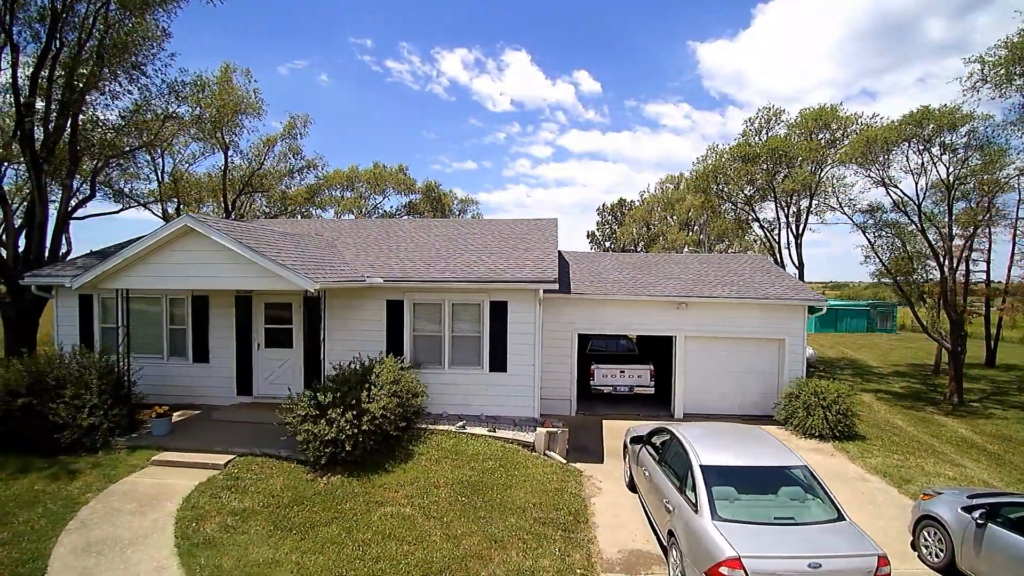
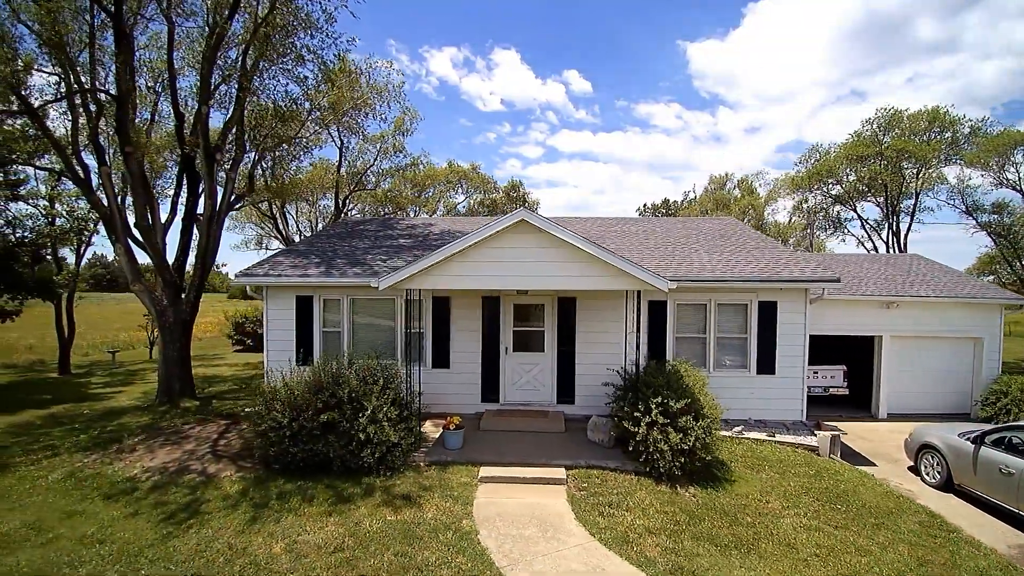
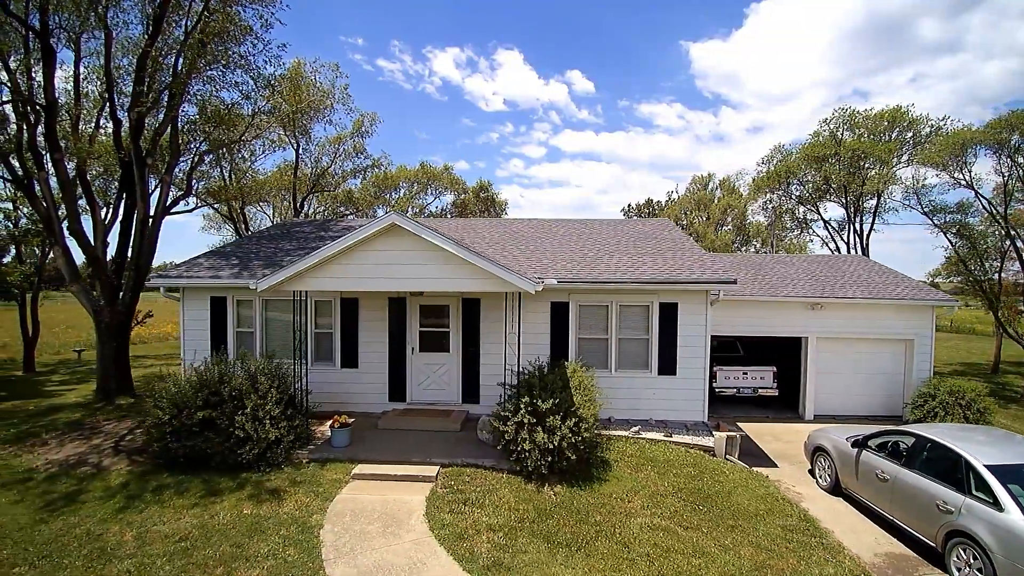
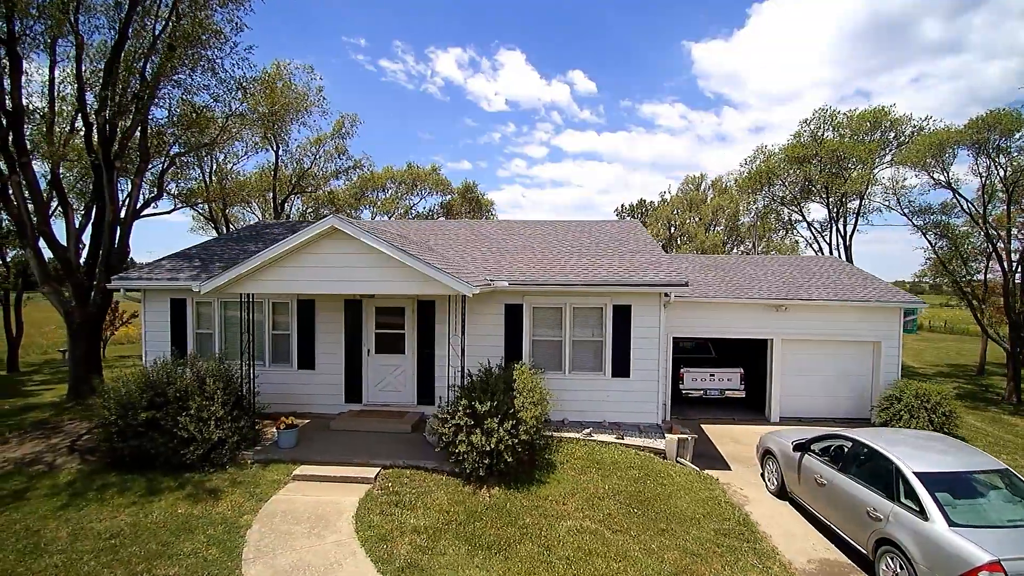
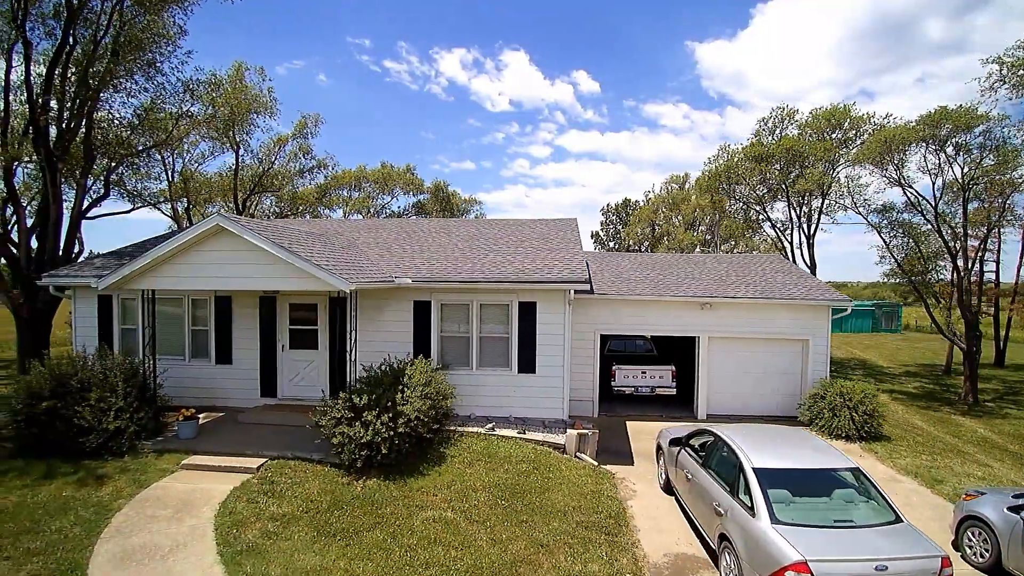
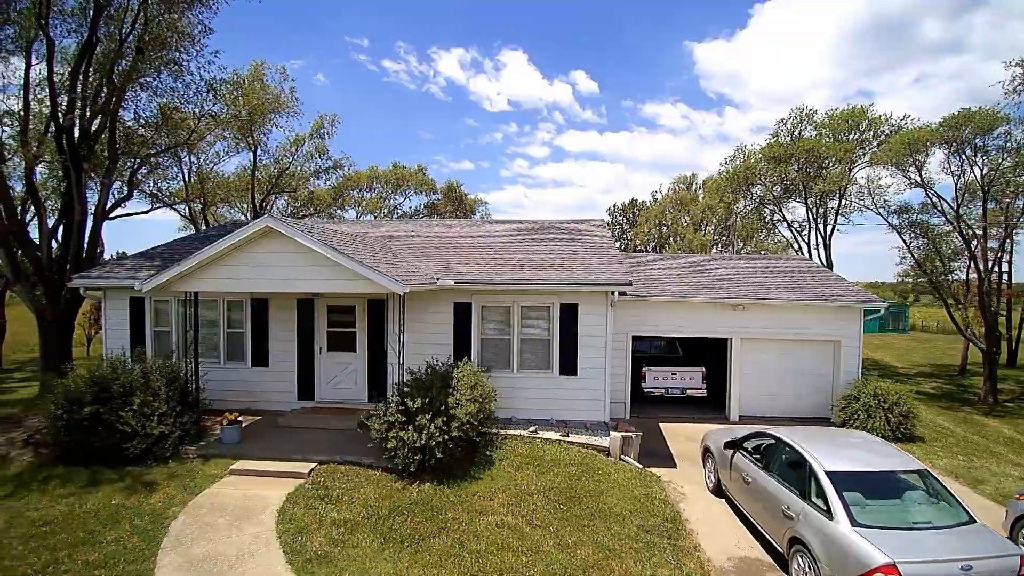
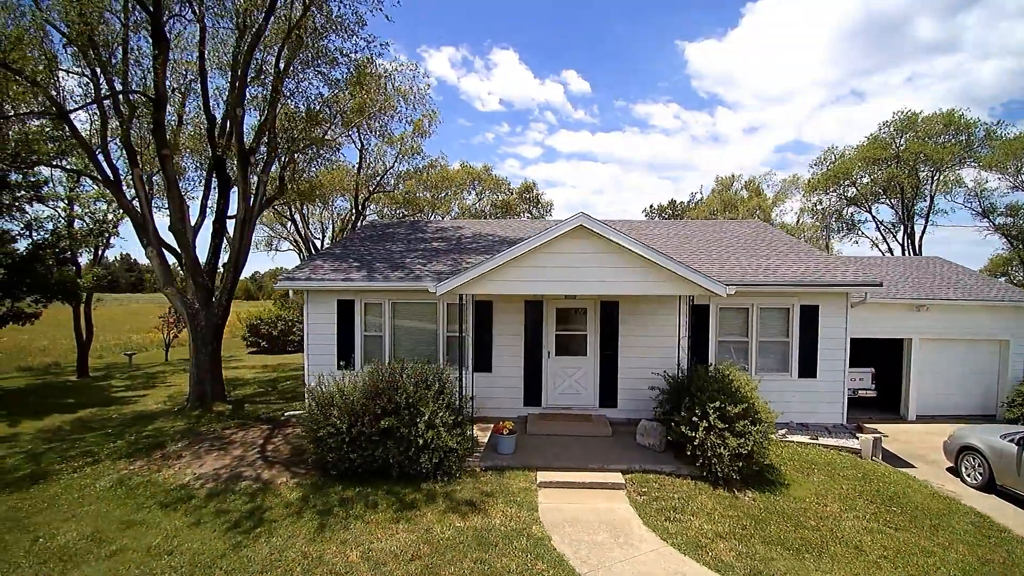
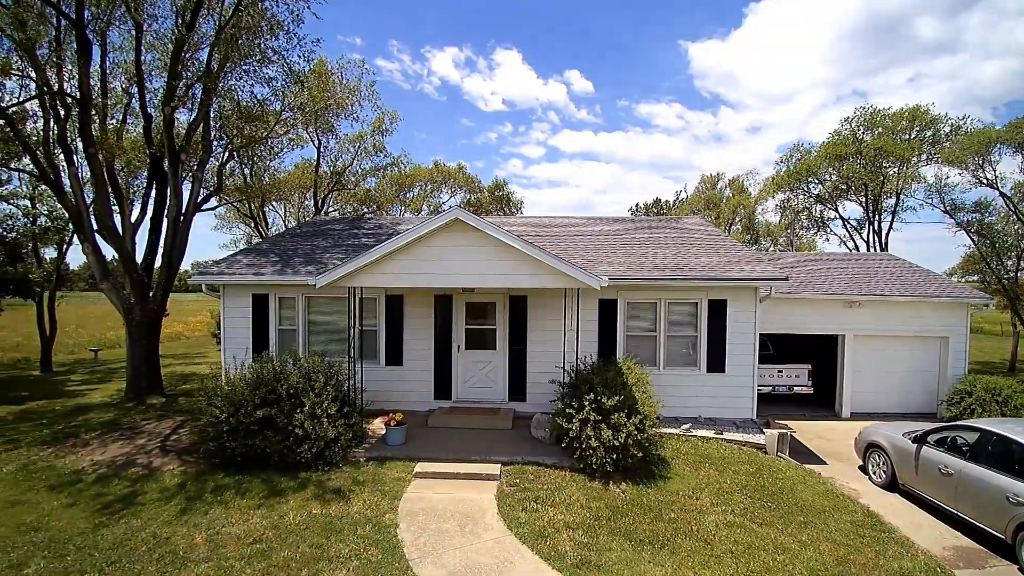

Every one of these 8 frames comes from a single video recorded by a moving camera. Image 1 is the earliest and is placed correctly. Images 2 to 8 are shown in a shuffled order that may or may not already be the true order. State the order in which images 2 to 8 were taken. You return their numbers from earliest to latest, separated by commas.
5, 6, 4, 3, 8, 2, 7
